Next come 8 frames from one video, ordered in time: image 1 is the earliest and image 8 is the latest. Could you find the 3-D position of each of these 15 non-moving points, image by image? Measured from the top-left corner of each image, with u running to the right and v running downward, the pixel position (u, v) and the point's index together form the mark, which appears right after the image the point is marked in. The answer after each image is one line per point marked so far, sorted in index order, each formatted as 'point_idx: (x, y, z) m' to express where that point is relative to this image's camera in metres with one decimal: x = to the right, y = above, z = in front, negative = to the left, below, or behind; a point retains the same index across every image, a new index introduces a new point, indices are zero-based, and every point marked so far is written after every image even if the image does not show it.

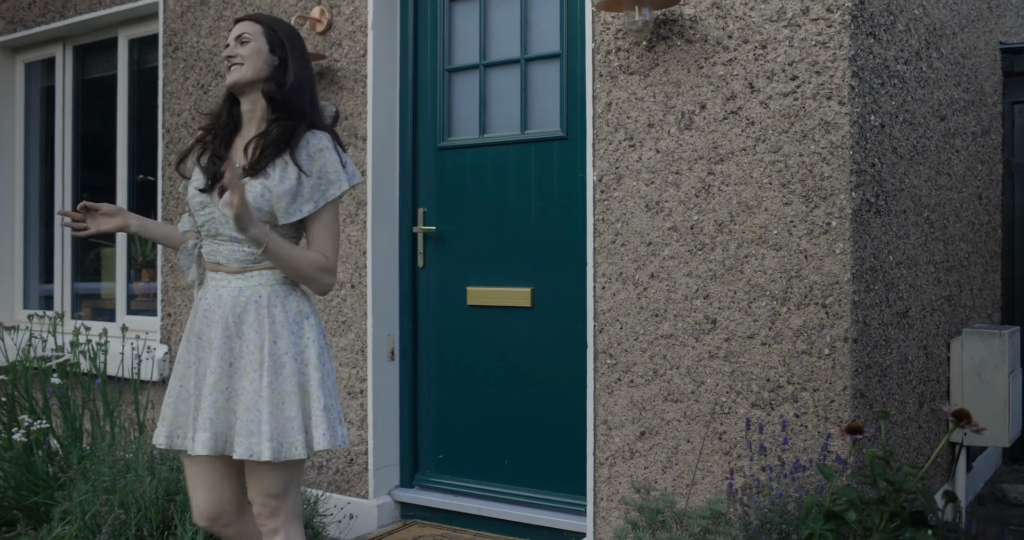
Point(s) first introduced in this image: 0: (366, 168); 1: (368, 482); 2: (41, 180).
0: (-0.5, +0.4, +3.9) m
1: (-0.5, -0.7, +3.9) m
2: (-2.5, +0.5, +5.9) m
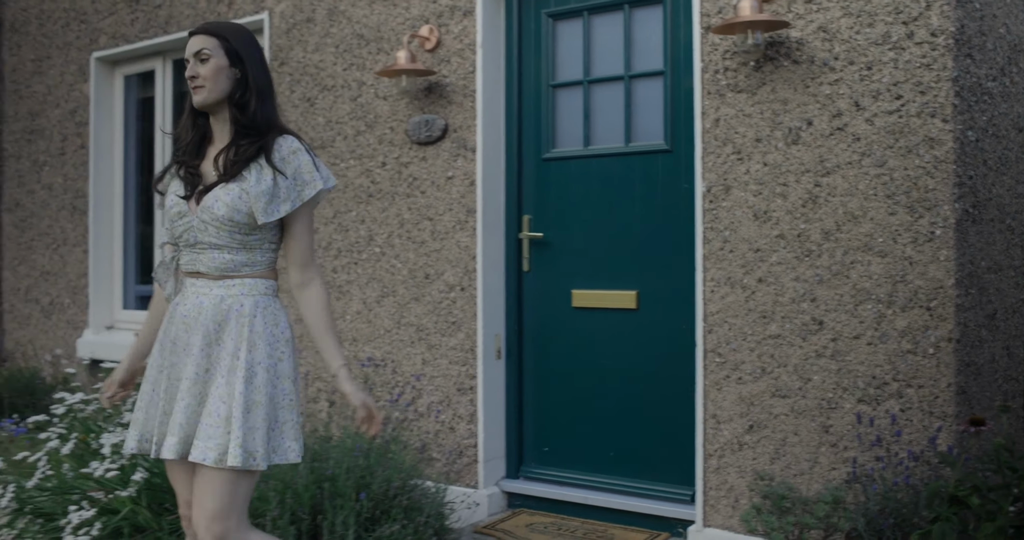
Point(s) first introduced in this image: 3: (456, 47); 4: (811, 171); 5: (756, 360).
0: (-0.1, +0.3, +4.2) m
1: (-0.1, -0.8, +4.2) m
2: (-2.1, +0.5, +6.2) m
3: (-0.2, +0.9, +4.3) m
4: (+0.9, +0.3, +3.4) m
5: (+0.8, -0.3, +3.5) m
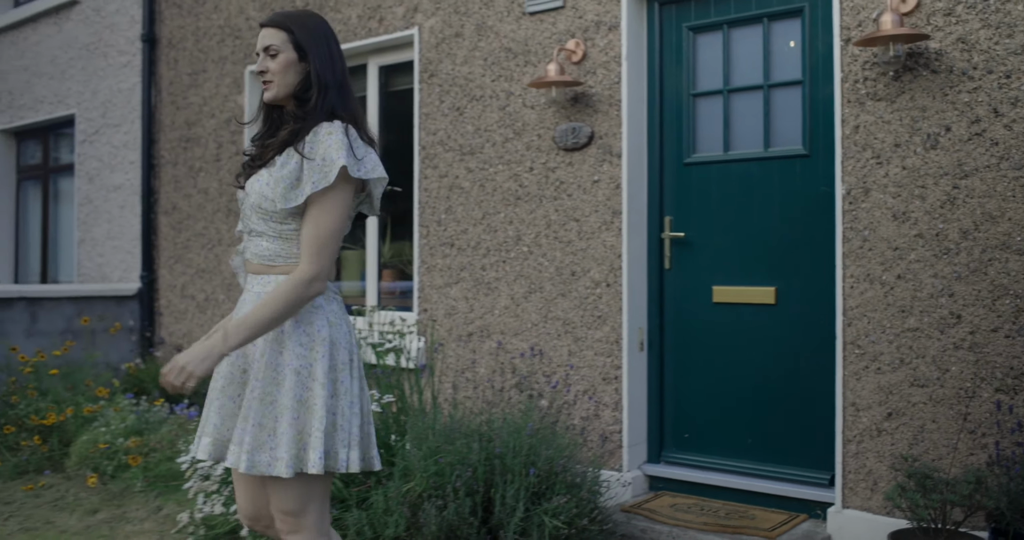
0: (+0.4, +0.4, +4.5) m
1: (+0.4, -0.7, +4.5) m
2: (-1.4, +0.5, +6.6) m
3: (+0.4, +0.9, +4.6) m
4: (+1.4, +0.3, +3.6) m
5: (+1.3, -0.3, +3.7) m
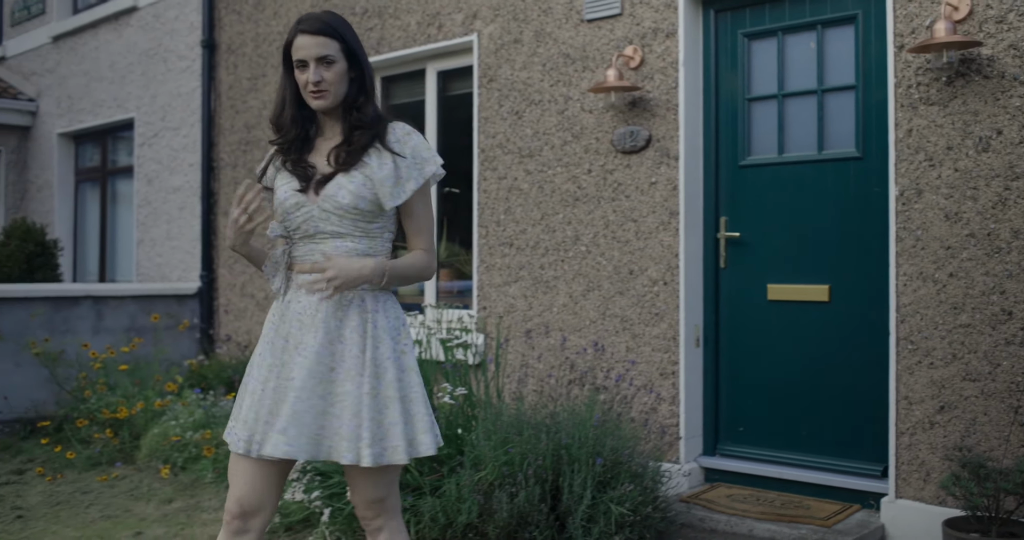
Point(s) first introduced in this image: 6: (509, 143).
0: (+0.7, +0.4, +4.7) m
1: (+0.7, -0.7, +4.6) m
2: (-1.0, +0.5, +6.8) m
3: (+0.6, +0.9, +4.8) m
4: (+1.7, +0.3, +3.8) m
5: (+1.5, -0.3, +3.9) m
6: (0.0, +0.6, +5.4) m
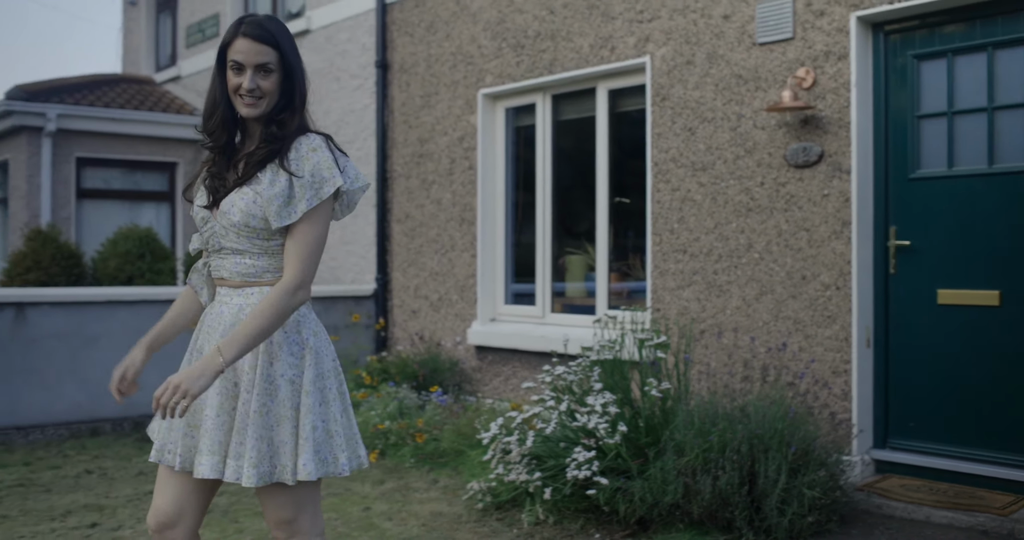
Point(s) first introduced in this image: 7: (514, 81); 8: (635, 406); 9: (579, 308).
0: (+1.5, +0.3, +5.0) m
1: (+1.5, -0.8, +5.0) m
2: (0.0, +0.5, +7.3) m
3: (+1.5, +0.9, +5.1) m
4: (+2.4, +0.3, +4.0) m
5: (+2.3, -0.3, +4.2) m
6: (+0.9, +0.6, +5.9) m
7: (0.0, +1.2, +7.1) m
8: (+0.5, -0.5, +4.5) m
9: (+0.4, -0.2, +6.9) m
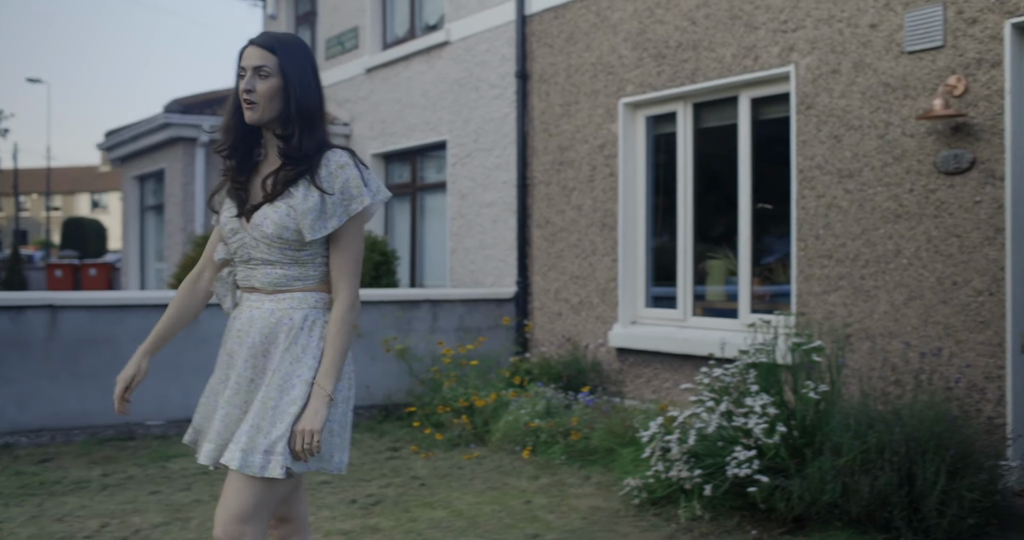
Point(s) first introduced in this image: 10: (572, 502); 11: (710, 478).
0: (+2.3, +0.3, +5.1) m
1: (+2.2, -0.8, +5.0) m
2: (+1.0, +0.4, +7.5) m
3: (+2.2, +0.8, +5.2) m
4: (+3.0, +0.3, +4.0) m
5: (+2.9, -0.3, +4.2) m
6: (+1.7, +0.6, +6.0) m
7: (+0.9, +1.2, +7.3) m
8: (+1.2, -0.6, +4.6) m
9: (+1.3, -0.3, +7.0) m
10: (+0.3, -1.1, +5.1) m
11: (+0.8, -0.9, +4.6) m
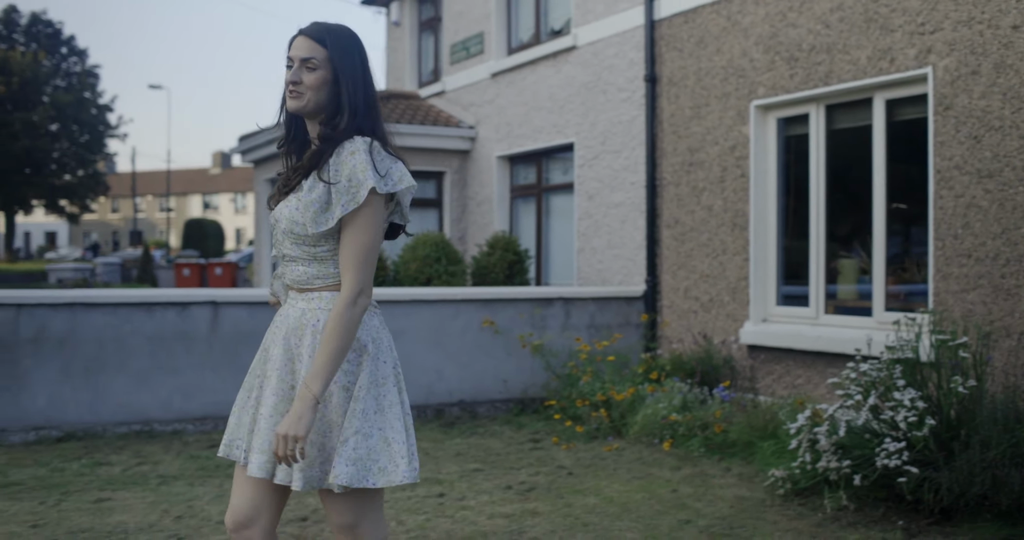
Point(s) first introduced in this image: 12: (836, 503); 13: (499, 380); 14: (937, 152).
0: (+3.0, +0.3, +5.1) m
1: (+2.9, -0.8, +5.1) m
2: (+1.9, +0.4, +7.7) m
3: (+2.9, +0.8, +5.2) m
4: (+3.6, +0.3, +4.0) m
5: (+3.5, -0.3, +4.1) m
6: (+2.5, +0.6, +6.1) m
7: (+1.8, +1.2, +7.4) m
8: (+1.8, -0.6, +4.7) m
9: (+2.2, -0.3, +7.1) m
10: (+1.0, -1.1, +5.4) m
11: (+1.5, -0.9, +4.8) m
12: (+1.4, -1.0, +4.8) m
13: (-0.1, -0.8, +8.0) m
14: (+2.4, +0.7, +6.3) m
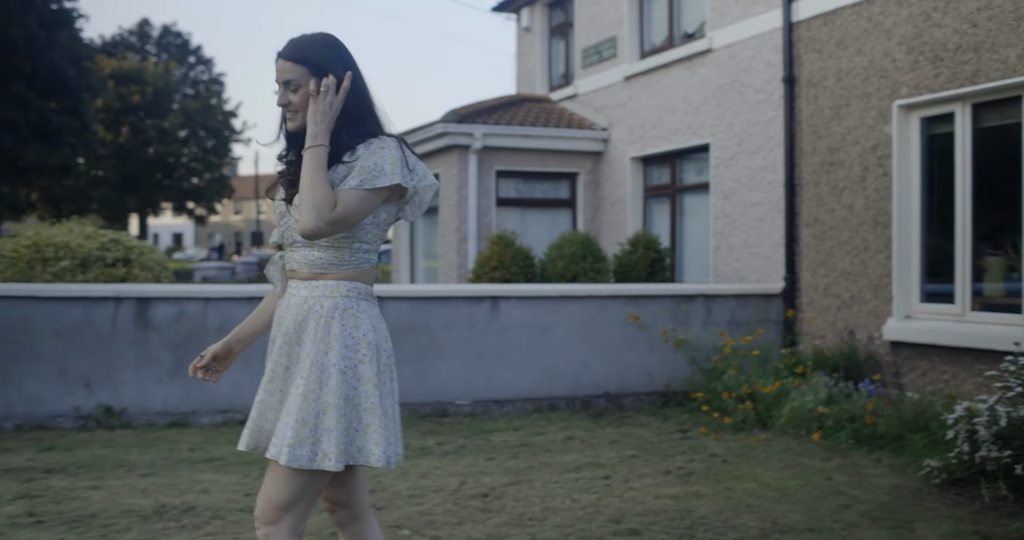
0: (+3.7, +0.3, +5.1) m
1: (+3.7, -0.8, +5.1) m
2: (+2.9, +0.5, +7.7) m
3: (+3.7, +0.9, +5.2) m
4: (+4.3, +0.3, +3.9) m
5: (+4.2, -0.3, +4.1) m
6: (+3.4, +0.6, +6.1) m
7: (+2.8, +1.2, +7.5) m
8: (+2.6, -0.5, +4.8) m
9: (+3.2, -0.2, +7.2) m
10: (+1.8, -1.0, +5.5) m
11: (+2.2, -0.8, +4.9) m
12: (+2.2, -1.0, +4.9) m
13: (+1.0, -0.8, +8.3) m
14: (+3.3, +0.7, +6.3) m
